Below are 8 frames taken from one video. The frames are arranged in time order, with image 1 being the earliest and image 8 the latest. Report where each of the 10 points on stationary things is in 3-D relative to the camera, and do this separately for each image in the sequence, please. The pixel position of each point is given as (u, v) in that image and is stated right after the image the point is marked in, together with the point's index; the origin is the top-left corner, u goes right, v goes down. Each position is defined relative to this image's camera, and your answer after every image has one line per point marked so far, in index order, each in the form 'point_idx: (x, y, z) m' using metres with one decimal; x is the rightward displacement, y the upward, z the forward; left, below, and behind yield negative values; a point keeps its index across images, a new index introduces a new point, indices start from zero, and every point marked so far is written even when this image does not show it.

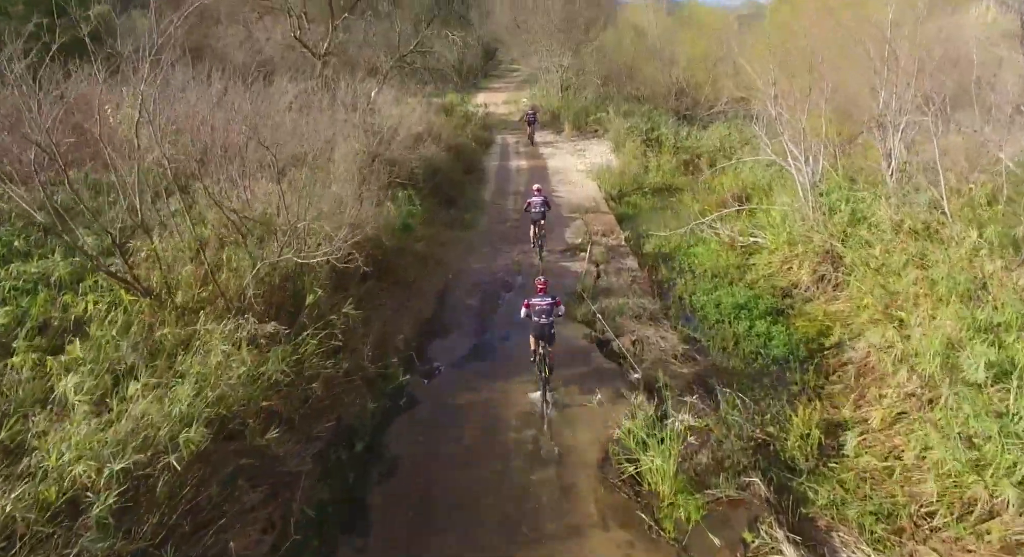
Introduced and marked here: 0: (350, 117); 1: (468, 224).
0: (-3.5, +3.3, +15.6) m
1: (-1.1, +1.2, +16.8) m
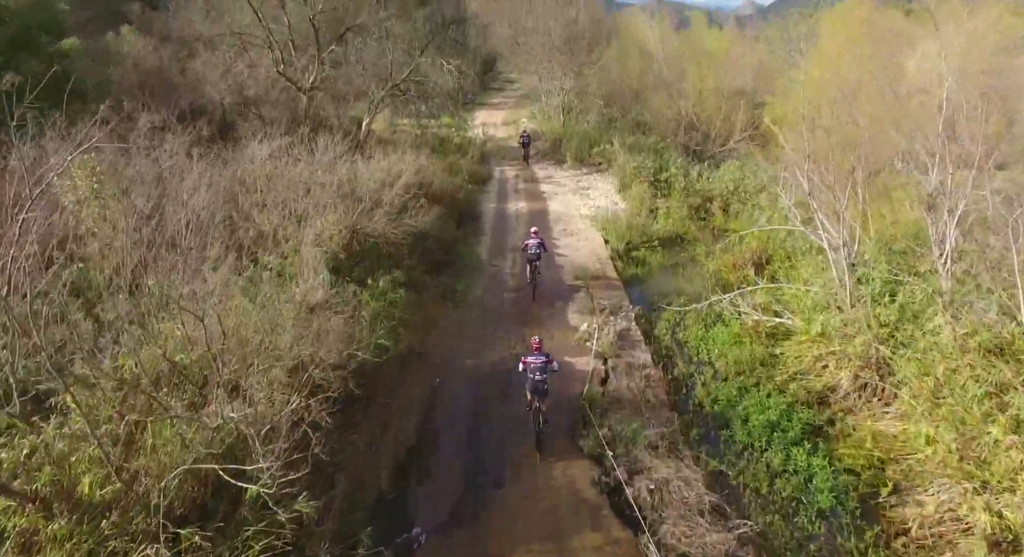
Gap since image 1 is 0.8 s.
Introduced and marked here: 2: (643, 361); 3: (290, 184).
0: (-3.6, +1.7, +13.9) m
1: (-1.1, -0.4, +15.2) m
2: (+2.3, -1.5, +12.6) m
3: (-4.3, +1.8, +14.0) m
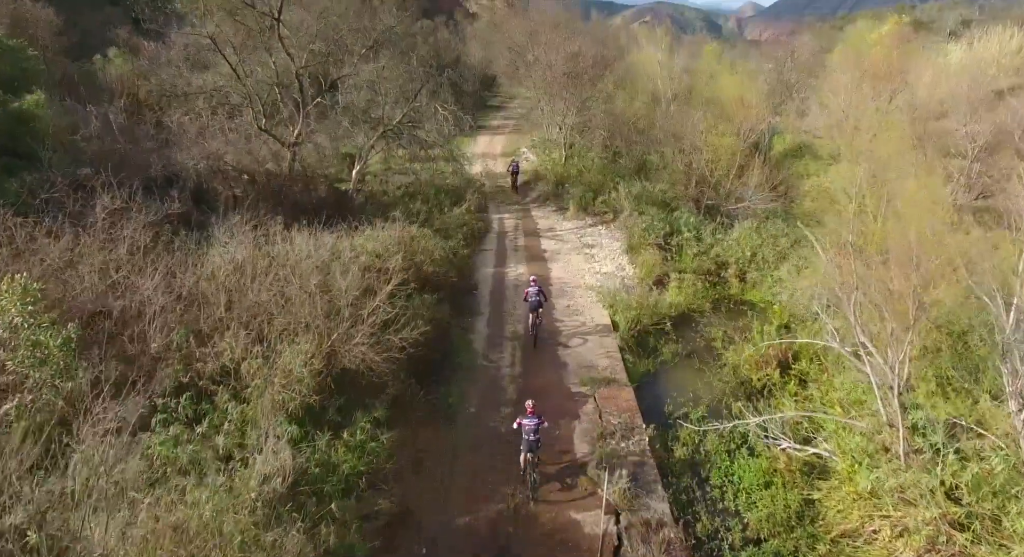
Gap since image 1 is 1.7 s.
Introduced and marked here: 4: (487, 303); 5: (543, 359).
0: (-3.6, -0.5, +12.2) m
1: (-1.2, -2.6, +13.5) m
2: (+2.3, -3.6, +10.9) m
3: (-4.4, -0.3, +12.4) m
4: (-0.7, -0.7, +19.5) m
5: (+0.7, -1.8, +16.0) m
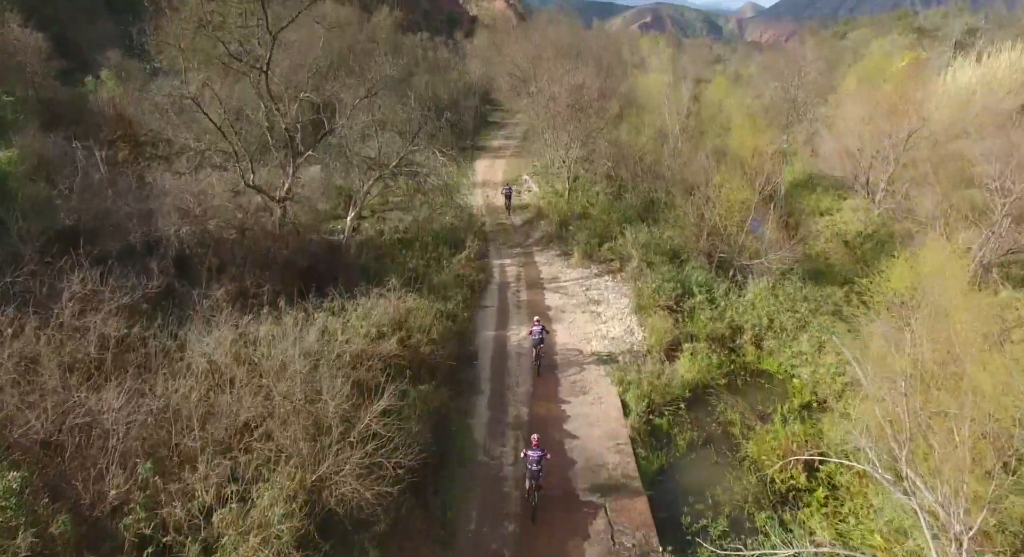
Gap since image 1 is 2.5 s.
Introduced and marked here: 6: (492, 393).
0: (-3.6, -2.3, +11.1) m
1: (-1.1, -4.4, +12.3) m
2: (+2.3, -5.4, +9.7) m
3: (-4.3, -2.2, +11.2) m
4: (-0.6, -2.5, +18.3) m
5: (+0.8, -3.6, +14.8) m
6: (-0.5, -2.8, +17.3) m
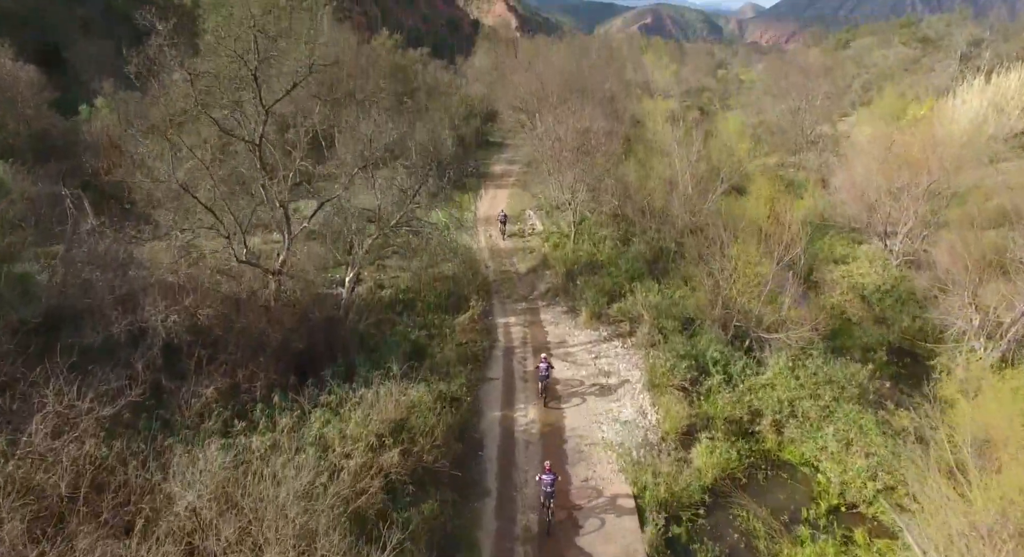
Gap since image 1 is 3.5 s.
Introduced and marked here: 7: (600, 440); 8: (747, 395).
0: (-3.4, -4.5, +10.0) m
1: (-0.9, -6.6, +11.2) m
2: (+2.5, -7.6, +8.7) m
3: (-4.1, -4.3, +10.1) m
4: (-0.5, -4.7, +17.2) m
5: (+0.9, -5.8, +13.8) m
6: (-0.3, -5.0, +16.3) m
7: (+2.3, -4.2, +18.5) m
8: (+6.3, -3.2, +19.3) m
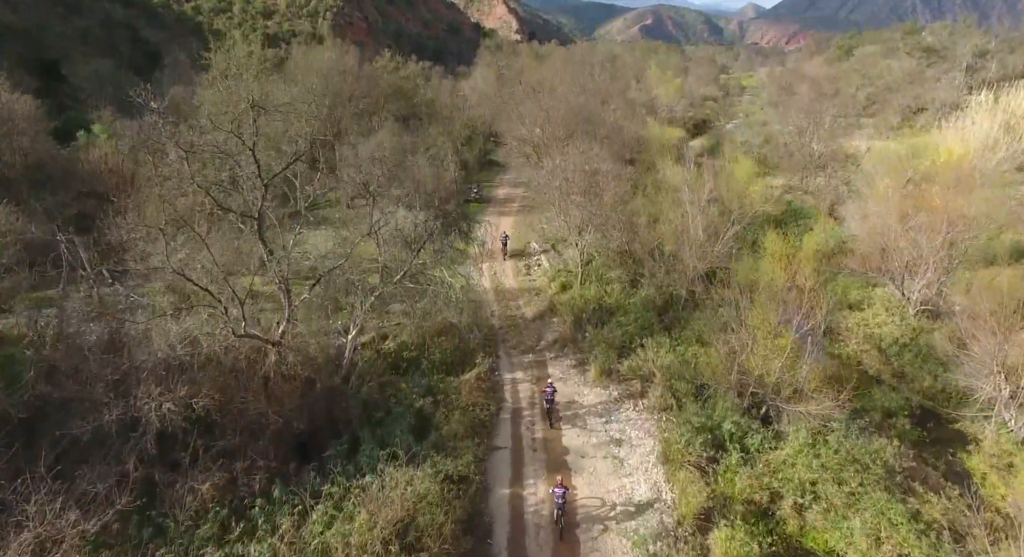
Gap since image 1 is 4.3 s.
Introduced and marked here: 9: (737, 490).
0: (-3.2, -6.4, +9.2) m
1: (-0.7, -8.5, +10.5) m
2: (+2.8, -9.5, +7.9) m
3: (-3.9, -6.2, +9.4) m
4: (-0.2, -6.6, +16.5) m
5: (+1.2, -7.7, +13.0) m
6: (-0.1, -6.9, +15.5) m
7: (+2.5, -6.2, +17.7) m
8: (+6.6, -5.1, +18.6) m
9: (+5.7, -5.3, +18.4) m
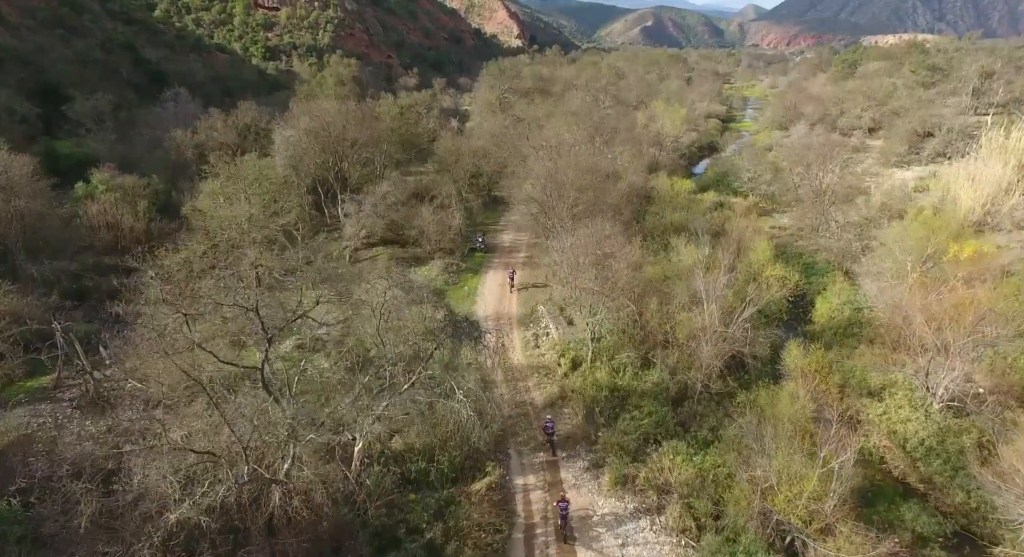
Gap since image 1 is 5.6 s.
0: (-2.8, -9.9, +8.3) m
1: (-0.3, -12.0, +9.6) m
2: (+3.1, -13.0, +7.0) m
3: (-3.5, -9.7, +8.5) m
4: (+0.2, -10.1, +15.6) m
5: (+1.6, -11.2, +12.1) m
6: (+0.3, -10.4, +14.6) m
7: (+2.9, -9.7, +16.8) m
8: (+7.0, -8.6, +17.6) m
9: (+6.1, -8.8, +17.5) m
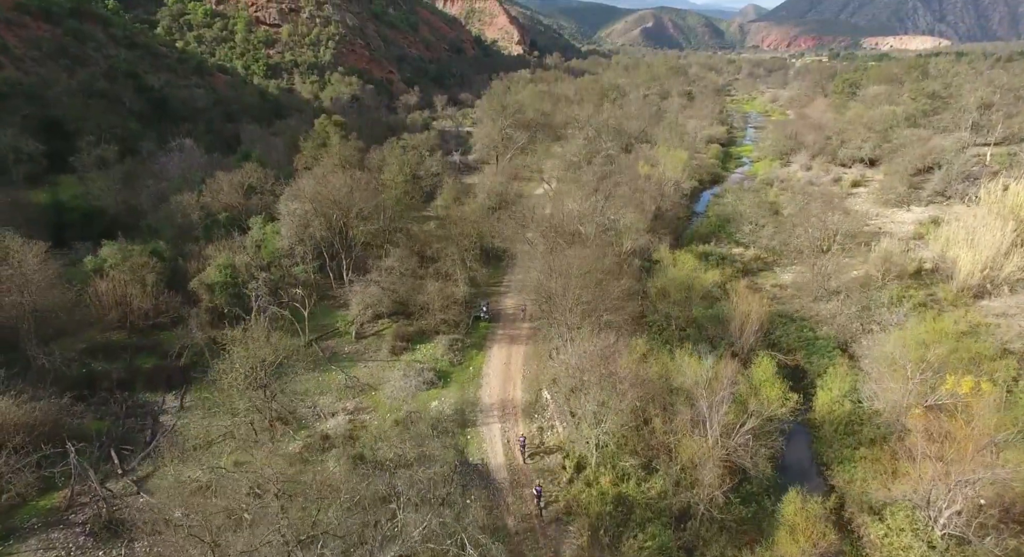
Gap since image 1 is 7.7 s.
0: (-2.5, -14.8, +8.8) m
1: (0.0, -16.9, +10.0) m
2: (+3.4, -17.9, +7.5) m
3: (-3.3, -14.6, +8.9) m
4: (+0.4, -15.0, +16.0) m
5: (+1.8, -16.1, +12.5) m
6: (+0.6, -15.3, +15.1) m
7: (+3.2, -14.5, +17.3) m
8: (+7.2, -13.4, +18.1) m
9: (+6.4, -13.6, +17.9) m
